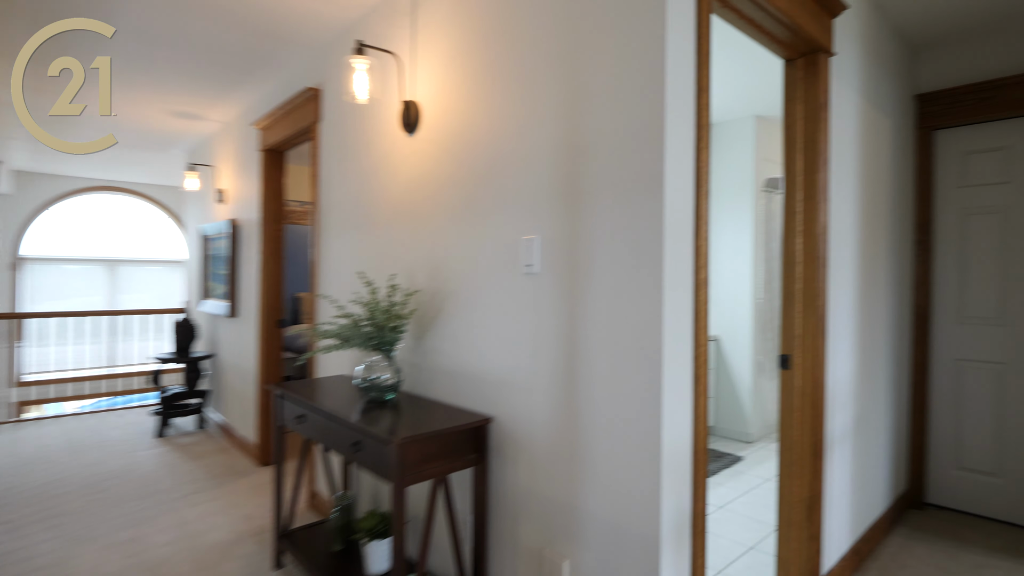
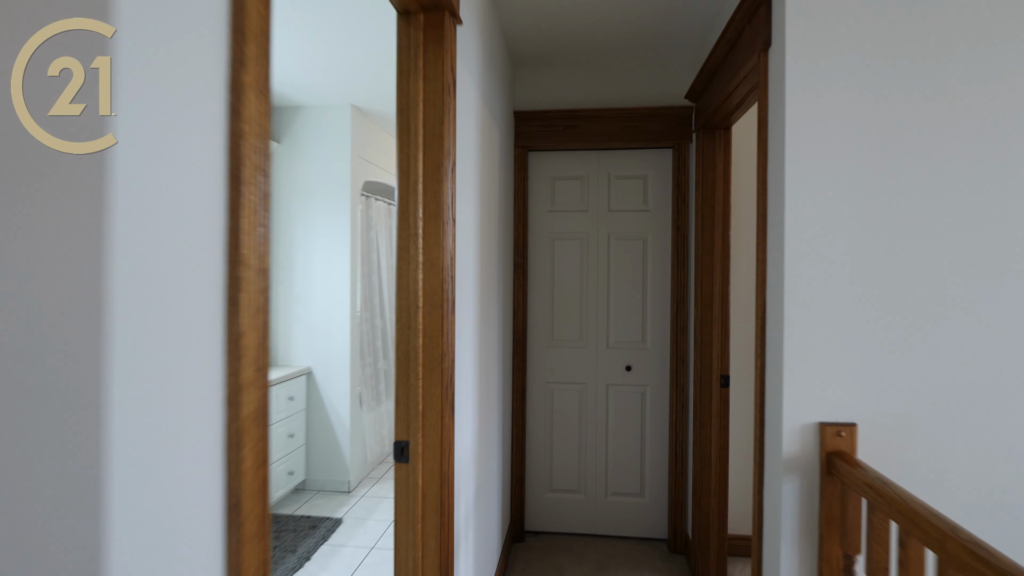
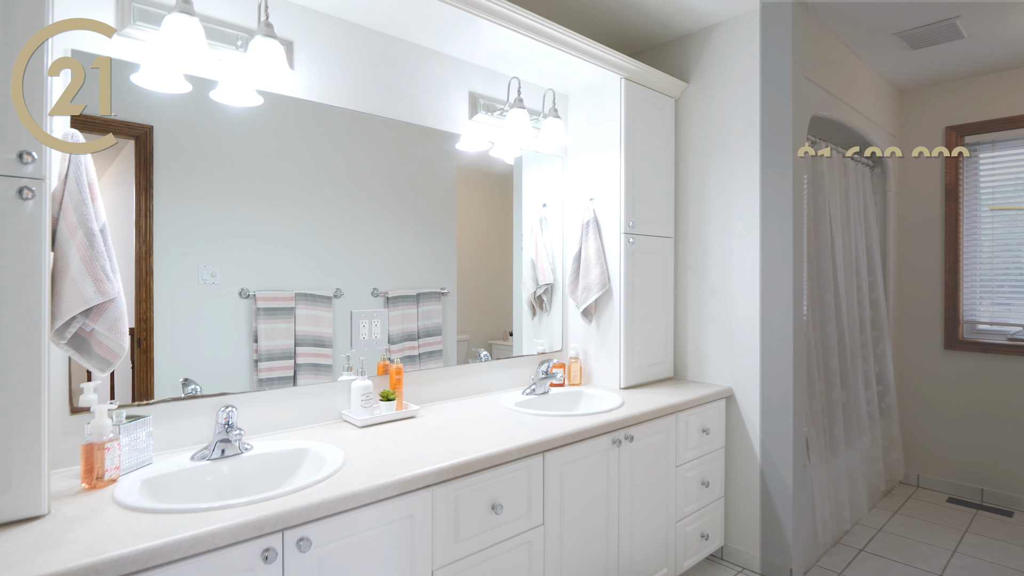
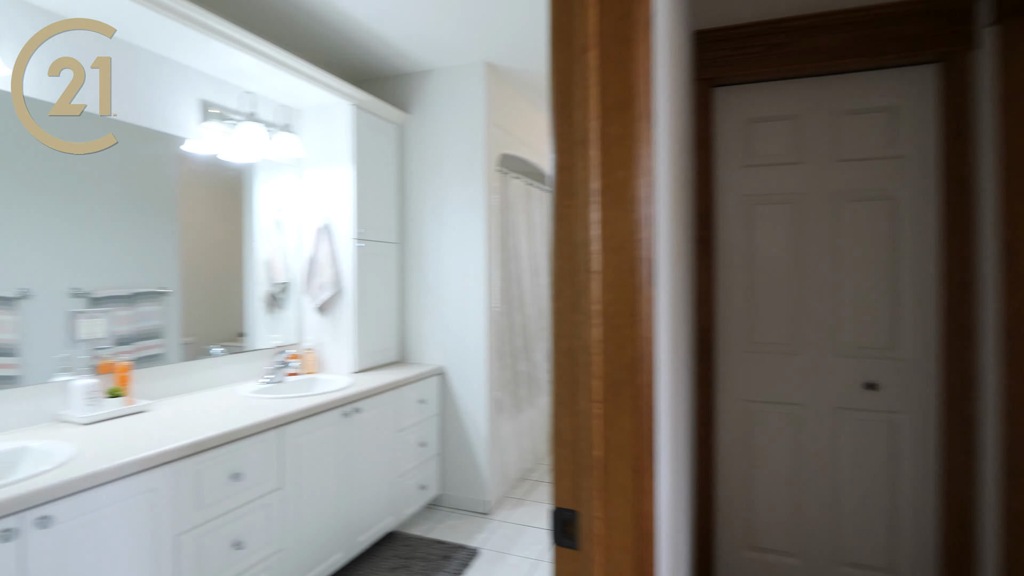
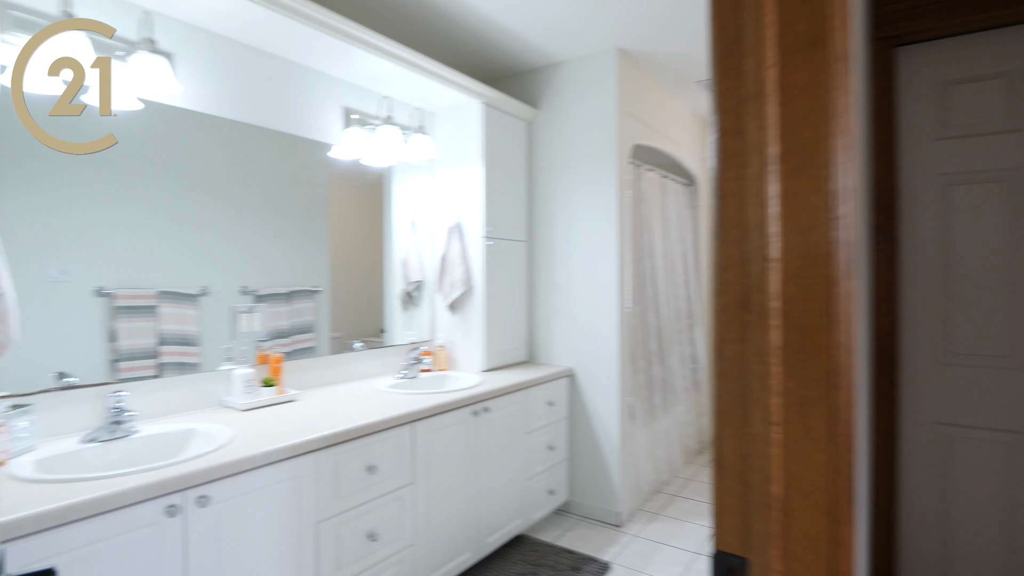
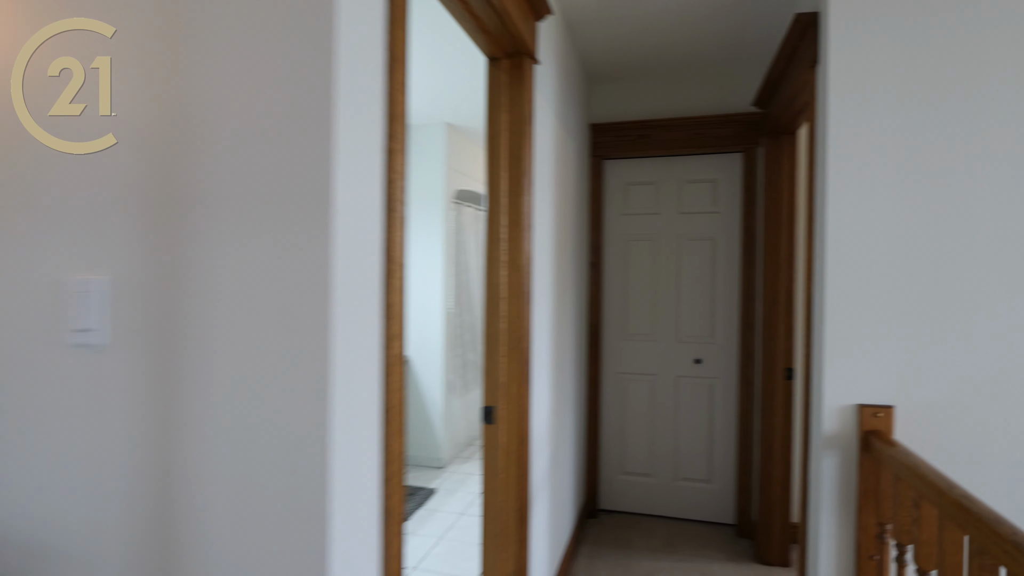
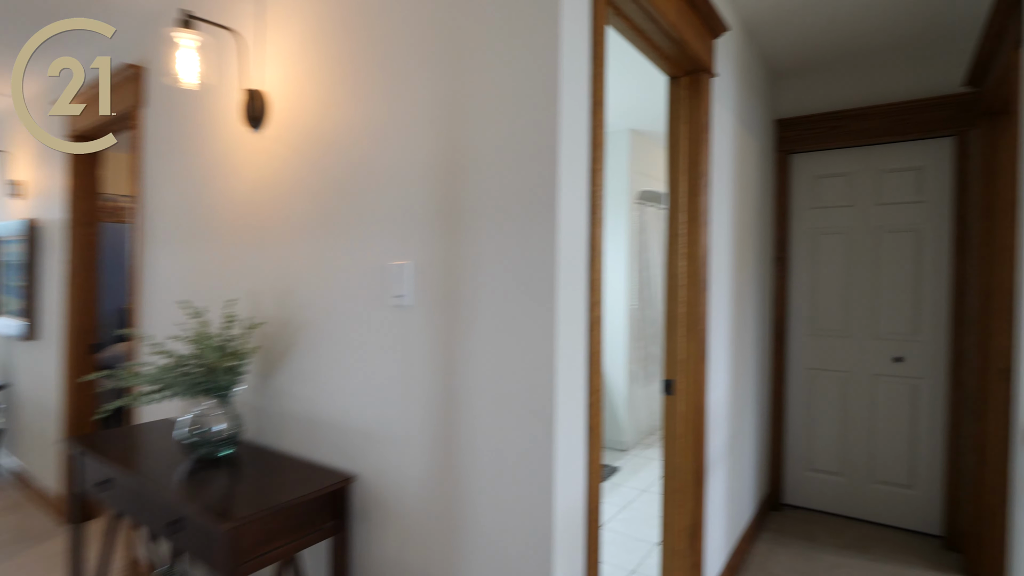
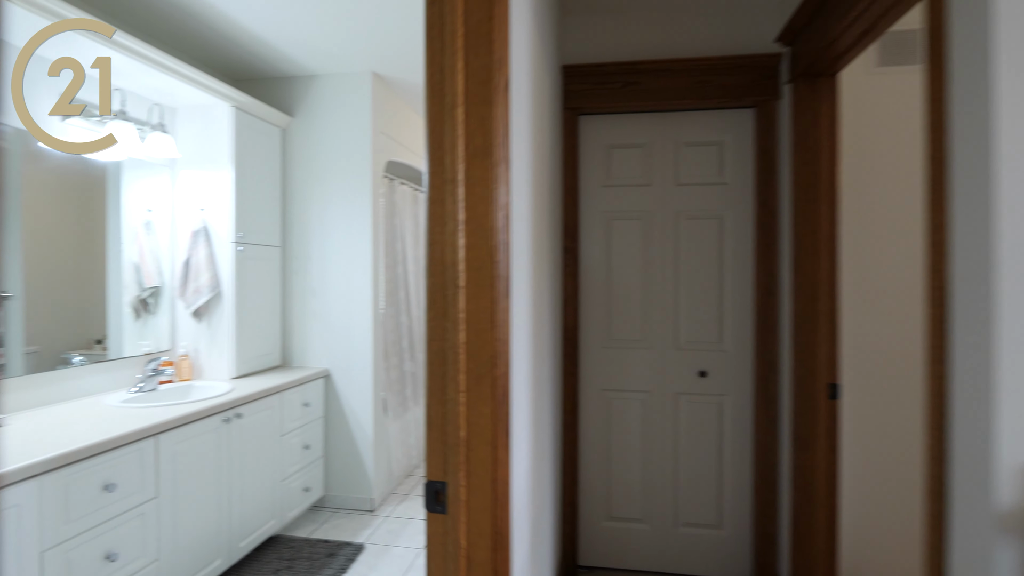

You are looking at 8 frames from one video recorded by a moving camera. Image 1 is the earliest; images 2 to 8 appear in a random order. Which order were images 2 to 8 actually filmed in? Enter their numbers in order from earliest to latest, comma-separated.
7, 6, 2, 8, 4, 5, 3
